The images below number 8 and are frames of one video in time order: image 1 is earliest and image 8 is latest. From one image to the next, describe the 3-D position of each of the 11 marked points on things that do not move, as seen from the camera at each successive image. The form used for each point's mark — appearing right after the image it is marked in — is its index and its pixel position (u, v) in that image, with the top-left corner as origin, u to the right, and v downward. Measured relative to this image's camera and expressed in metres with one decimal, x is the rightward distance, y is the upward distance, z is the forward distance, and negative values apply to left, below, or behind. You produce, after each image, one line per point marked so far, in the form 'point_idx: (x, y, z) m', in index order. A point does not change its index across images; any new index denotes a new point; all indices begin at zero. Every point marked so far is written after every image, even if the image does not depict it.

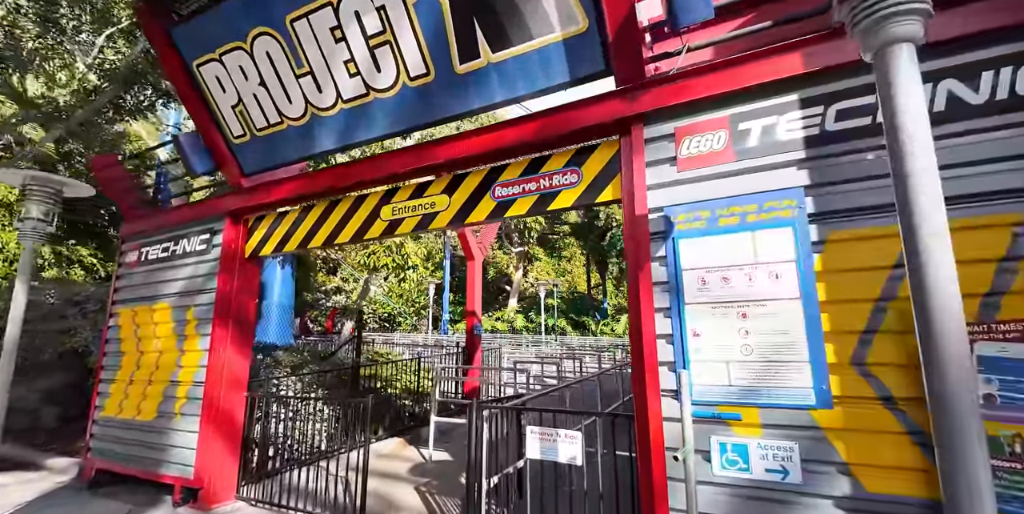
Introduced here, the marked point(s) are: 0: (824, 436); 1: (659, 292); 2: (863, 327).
0: (+1.8, -1.0, +2.8) m
1: (+1.0, -0.3, +3.4) m
2: (+2.0, -0.4, +2.8) m
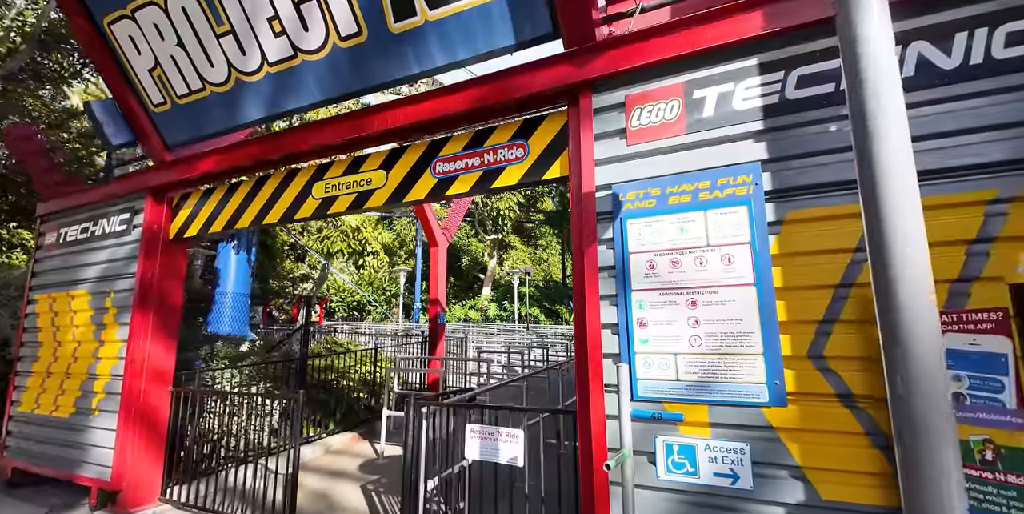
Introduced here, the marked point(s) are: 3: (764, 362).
0: (+1.4, -0.9, +2.5) m
1: (+0.6, -0.1, +3.1) m
2: (+1.6, -0.3, +2.5) m
3: (+1.3, -0.5, +2.5) m
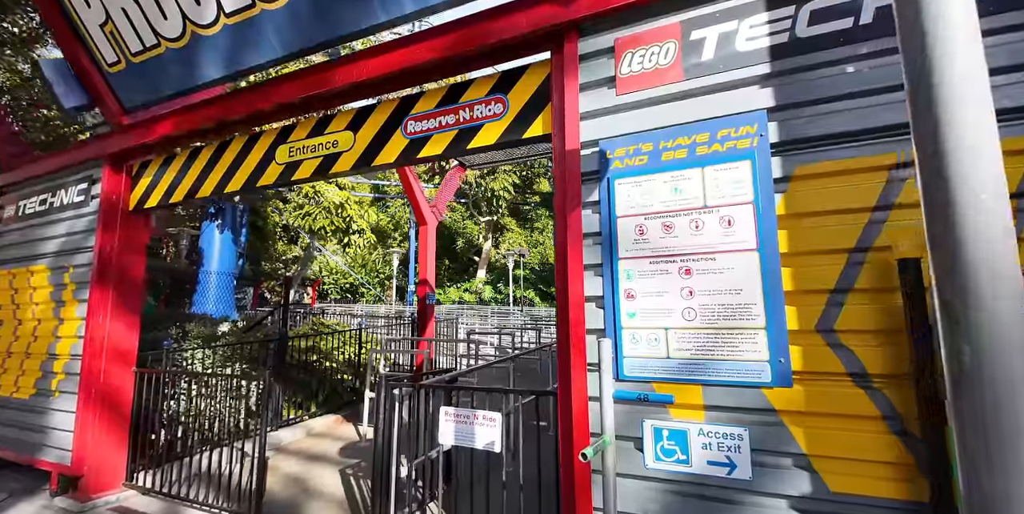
0: (+1.2, -0.7, +2.2) m
1: (+0.4, +0.1, +2.7) m
2: (+1.4, -0.1, +2.2) m
3: (+1.2, -0.4, +2.2) m
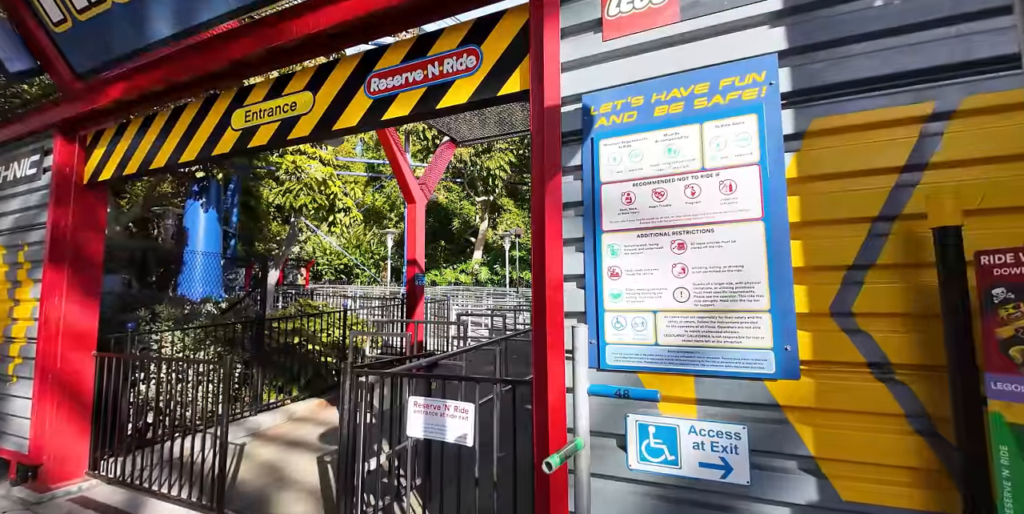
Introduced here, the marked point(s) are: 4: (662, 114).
0: (+1.1, -0.6, +1.9) m
1: (+0.3, +0.2, +2.4) m
2: (+1.3, 0.0, +1.9) m
3: (+1.0, -0.3, +1.9) m
4: (+0.7, +0.6, +2.2) m
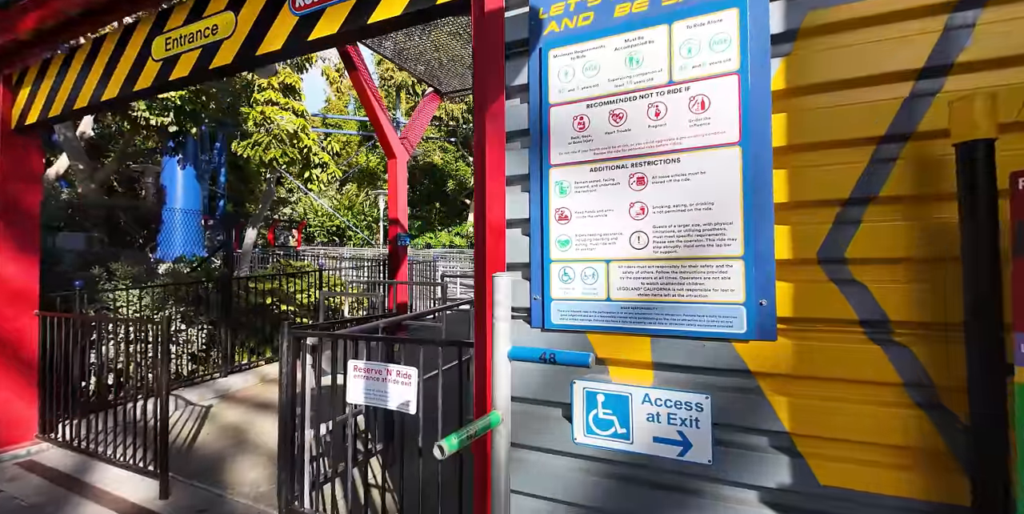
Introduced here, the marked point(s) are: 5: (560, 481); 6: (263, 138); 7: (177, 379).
0: (+0.8, -0.4, +1.6) m
1: (0.0, +0.4, +2.0) m
2: (+1.0, +0.2, +1.5) m
3: (+0.7, 0.0, +1.6) m
4: (+0.4, +0.9, +1.8) m
5: (+0.2, -0.9, +1.9) m
6: (-4.2, +2.0, +8.4) m
7: (-4.0, -1.5, +5.8) m
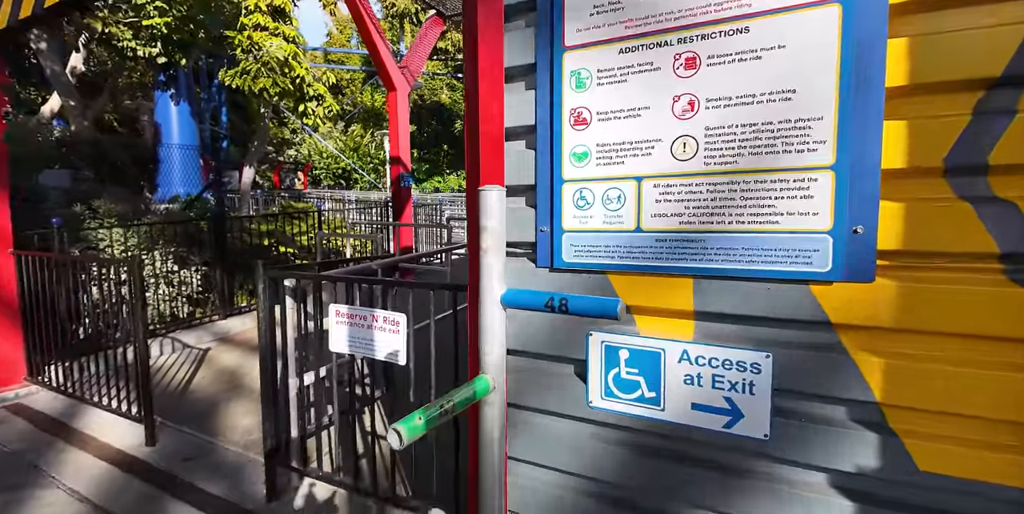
0: (+0.8, -0.2, +1.2) m
1: (0.0, +0.7, +1.5) m
2: (+1.0, +0.4, +1.0) m
3: (+0.7, +0.2, +1.1) m
4: (+0.4, +1.1, +1.2) m
5: (+0.2, -0.6, +1.5) m
6: (-4.1, +3.0, +7.8) m
7: (-3.9, -0.7, +5.6) m
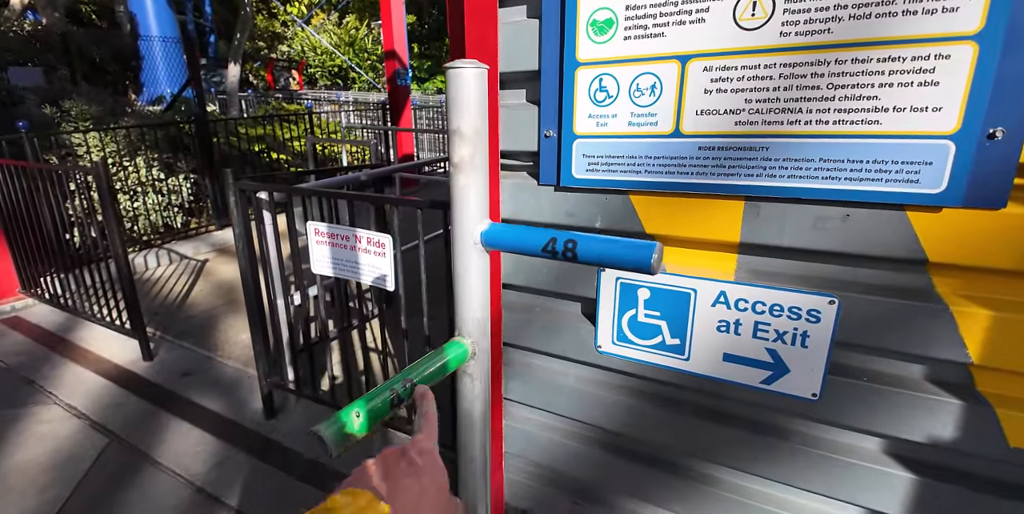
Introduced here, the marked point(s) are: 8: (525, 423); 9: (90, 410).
0: (+0.8, -0.1, +0.9) m
1: (0.0, +0.9, +1.1) m
2: (+1.0, +0.5, +0.6) m
3: (+0.7, +0.3, +0.8) m
4: (+0.4, +1.2, +0.7) m
5: (+0.2, -0.4, +1.3) m
6: (-4.0, +4.4, +6.8) m
7: (-3.9, +0.3, +5.5) m
8: (0.0, -0.5, +1.5) m
9: (-2.4, -0.9, +2.8) m
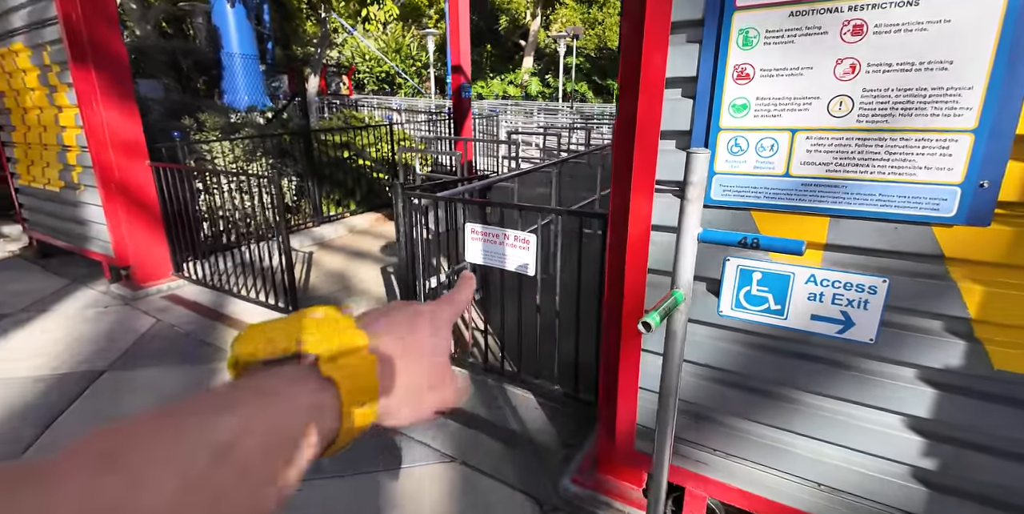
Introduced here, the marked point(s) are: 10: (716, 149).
0: (+1.3, -0.1, +1.5) m
1: (+0.6, +0.9, +1.7) m
2: (+1.5, +0.5, +1.2) m
3: (+1.3, +0.3, +1.4) m
4: (+1.0, +1.2, +1.3) m
5: (+0.8, -0.4, +2.0) m
6: (-3.0, +4.5, +7.7) m
7: (-3.0, +0.4, +6.3) m
8: (+0.6, -0.5, +2.1) m
9: (-1.8, -0.8, +3.6) m
10: (+0.7, +0.4, +1.7) m
